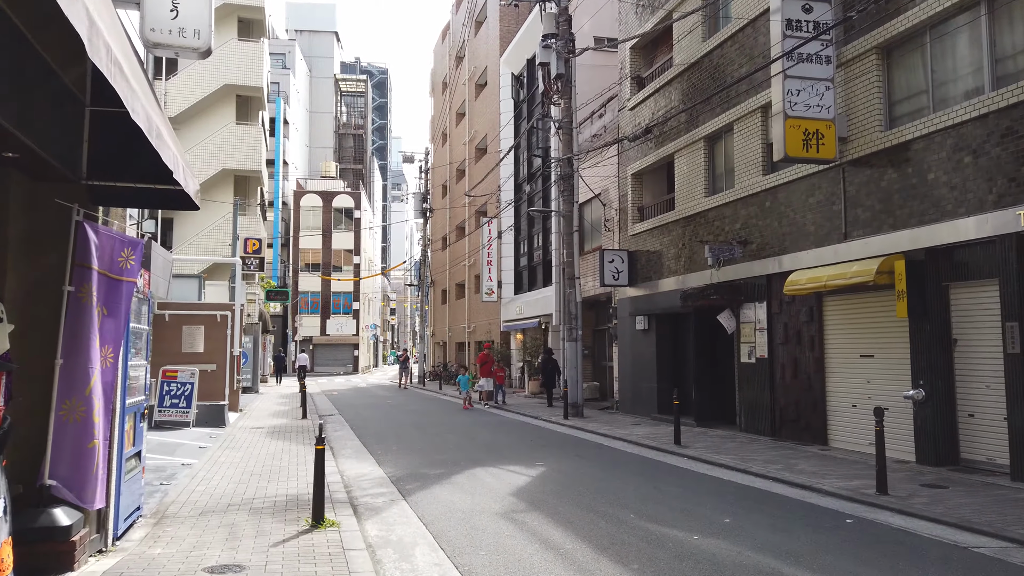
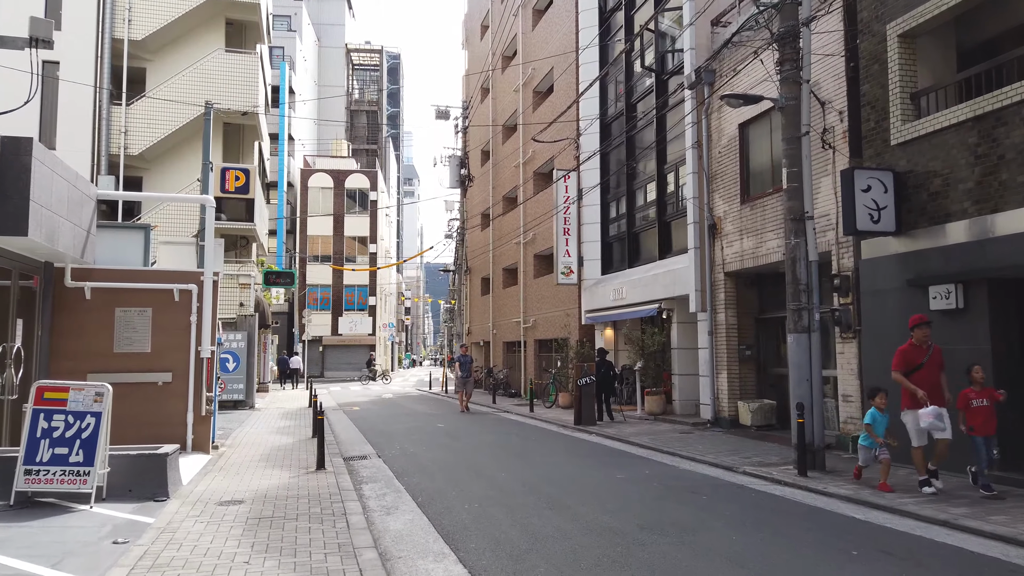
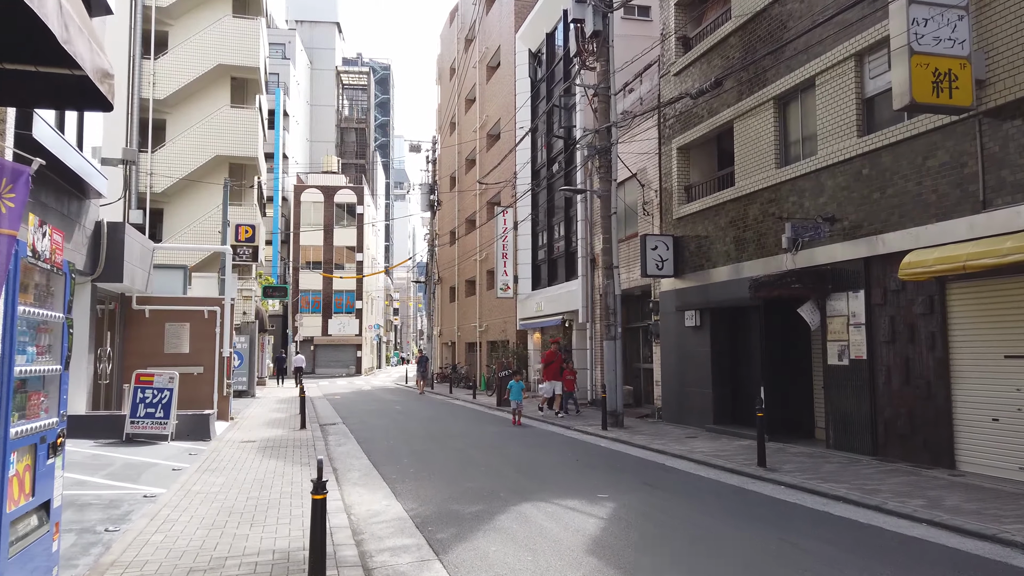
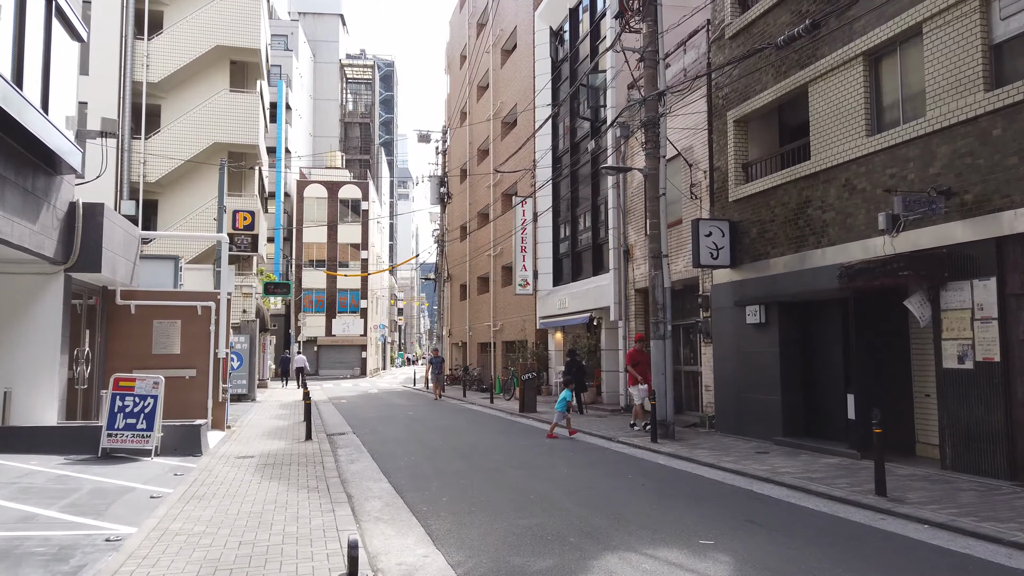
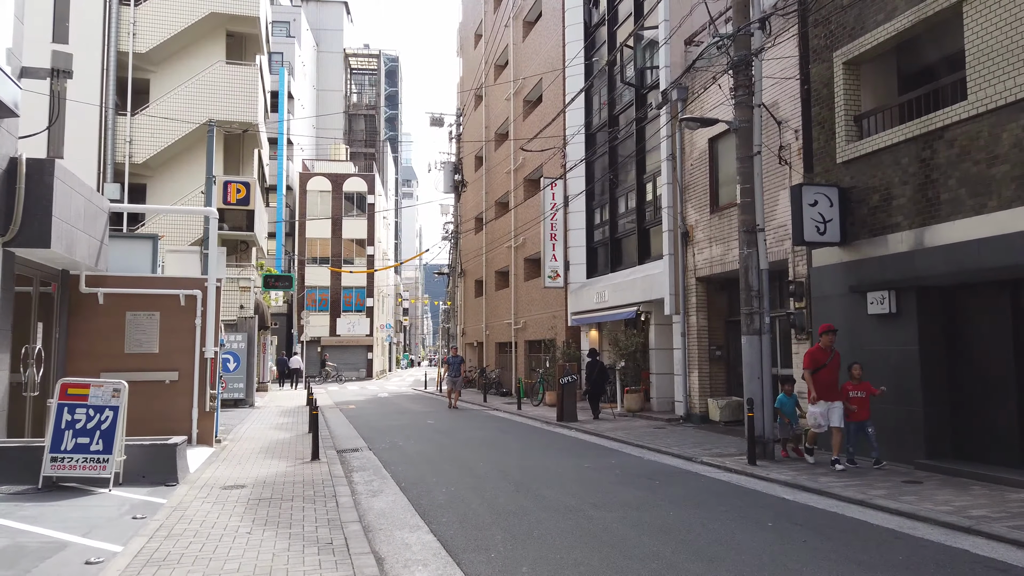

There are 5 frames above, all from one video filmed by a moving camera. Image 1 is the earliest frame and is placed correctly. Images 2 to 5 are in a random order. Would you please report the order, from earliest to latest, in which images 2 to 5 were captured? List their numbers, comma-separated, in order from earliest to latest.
3, 4, 5, 2
